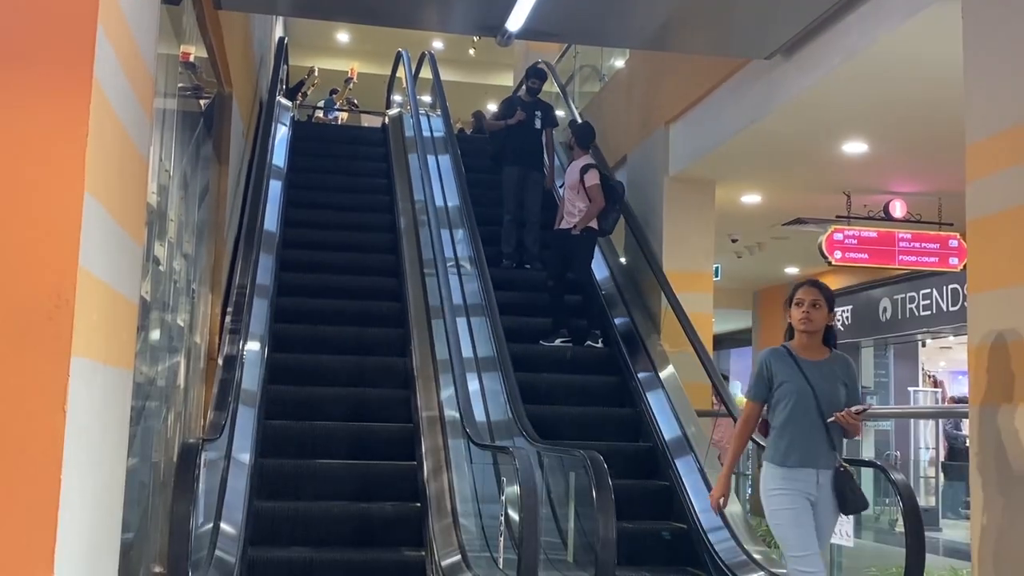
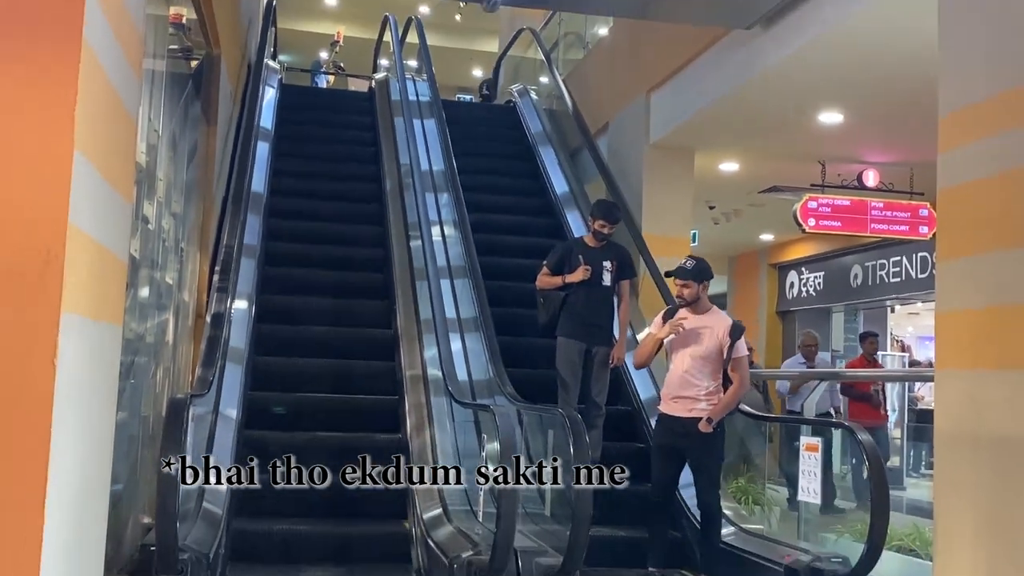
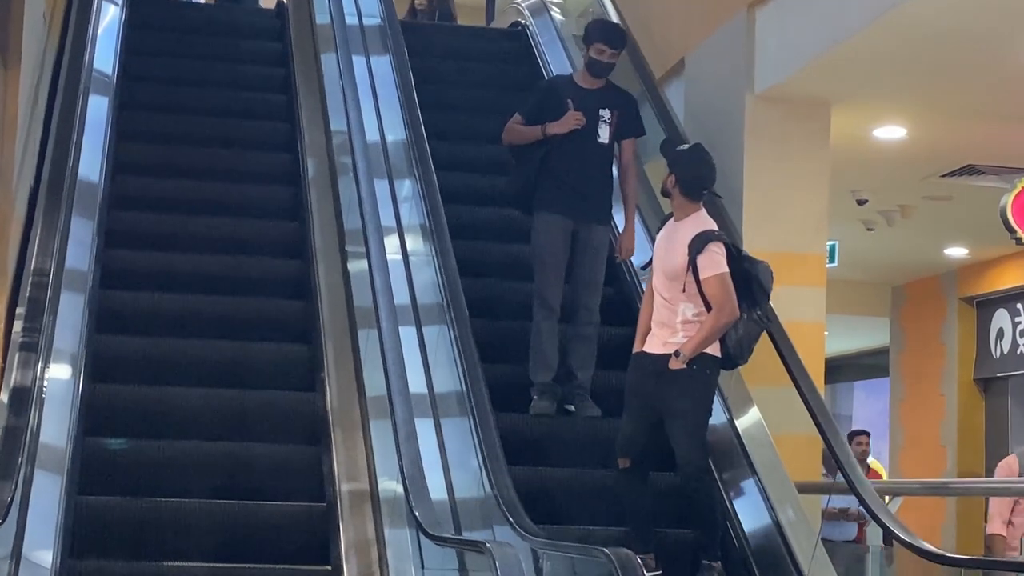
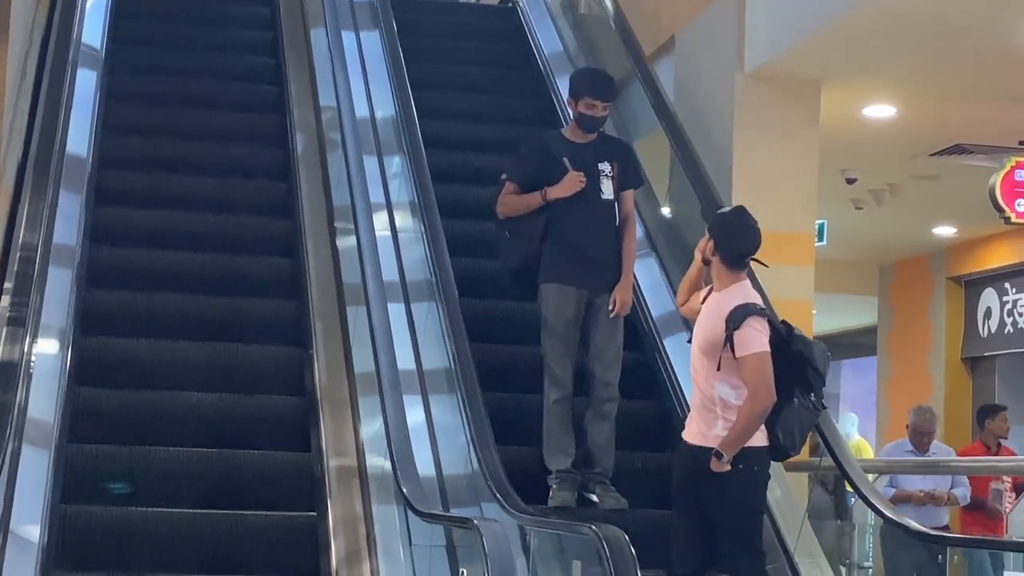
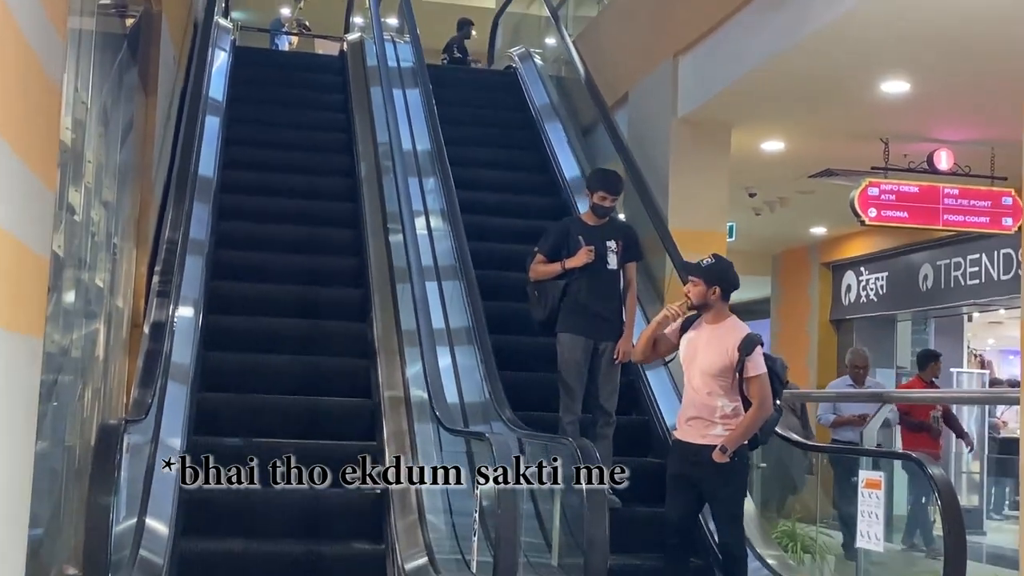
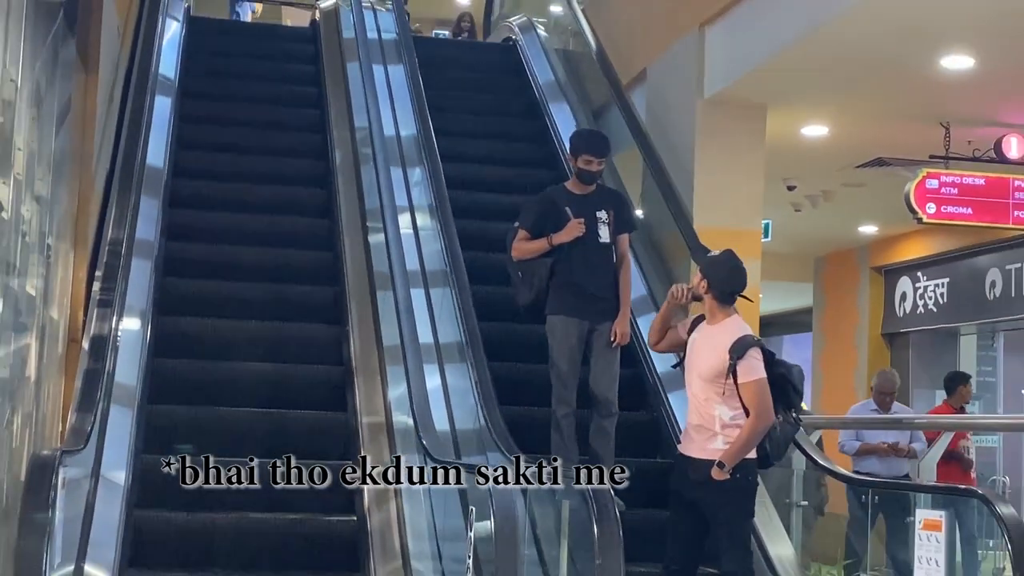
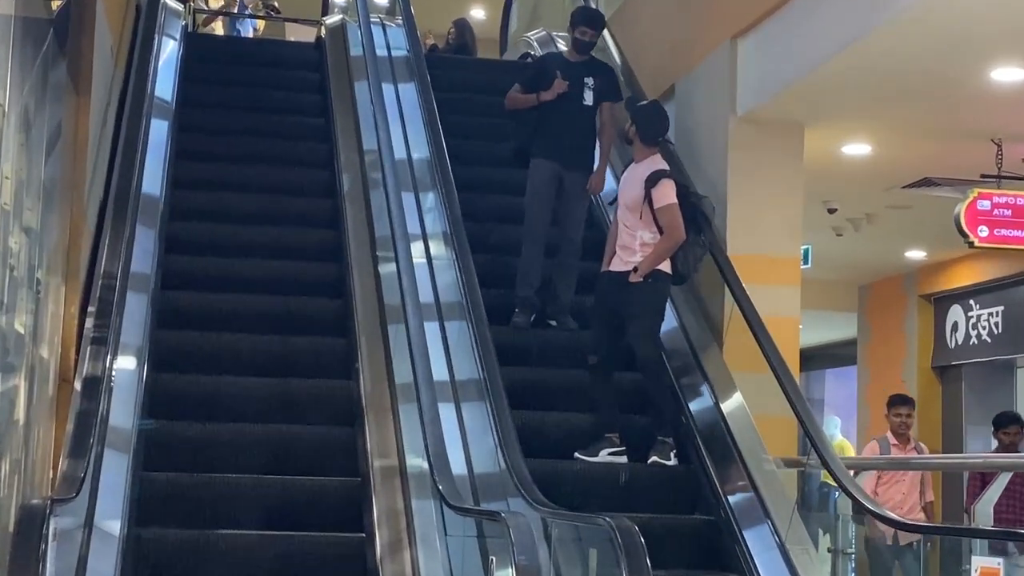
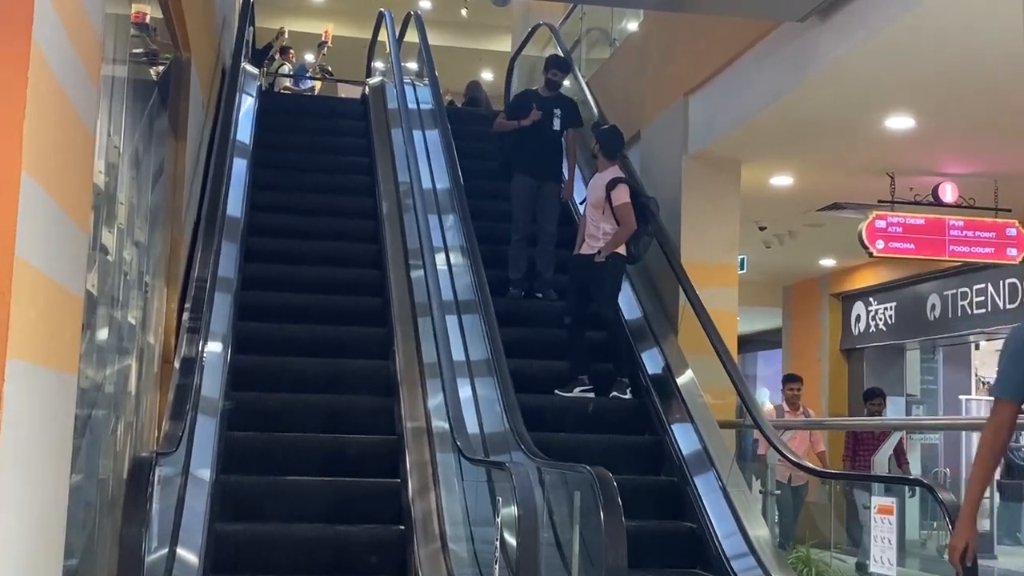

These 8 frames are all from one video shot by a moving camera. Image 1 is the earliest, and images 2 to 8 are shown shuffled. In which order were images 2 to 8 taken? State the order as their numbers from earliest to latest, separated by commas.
8, 7, 3, 4, 6, 5, 2
